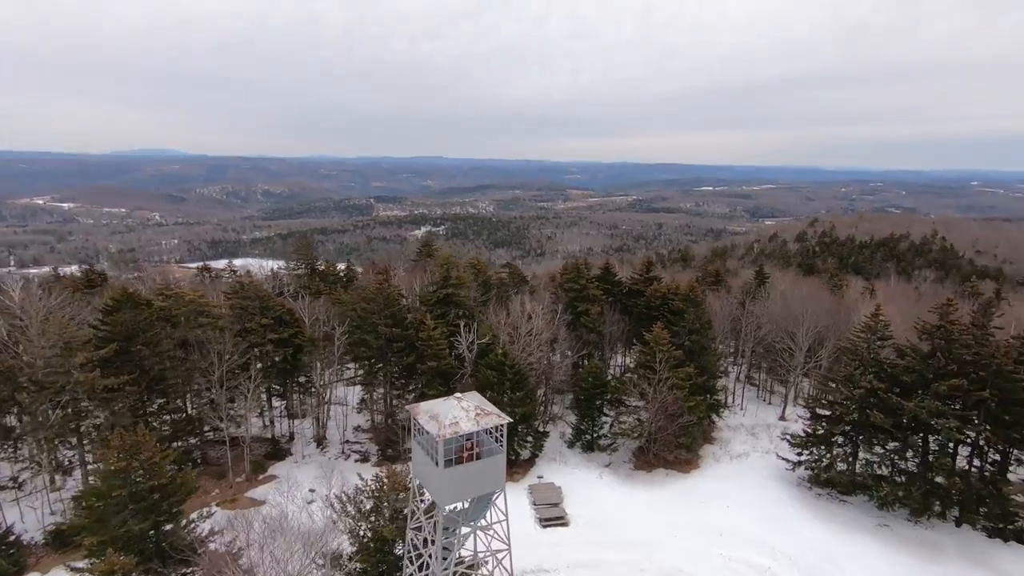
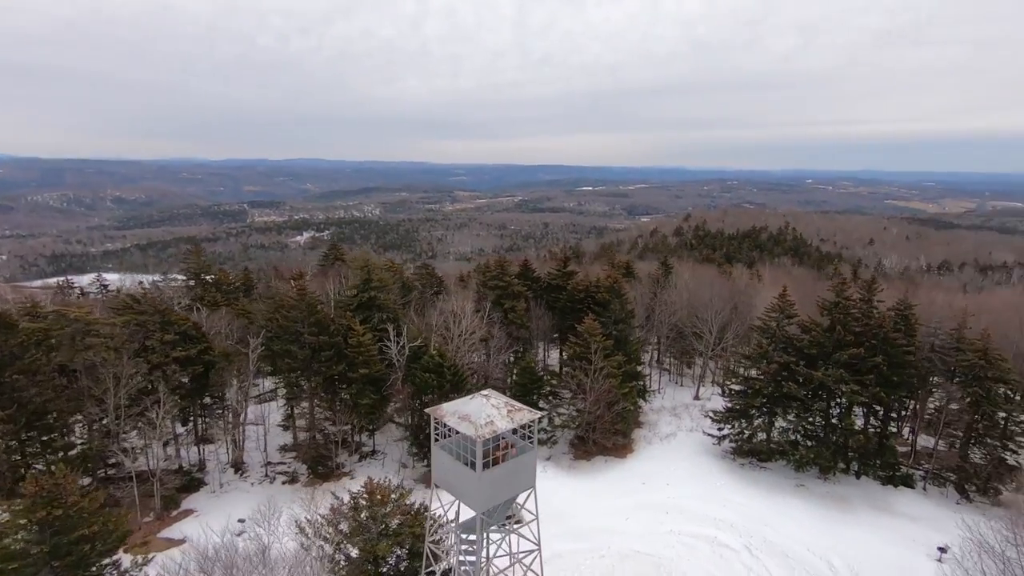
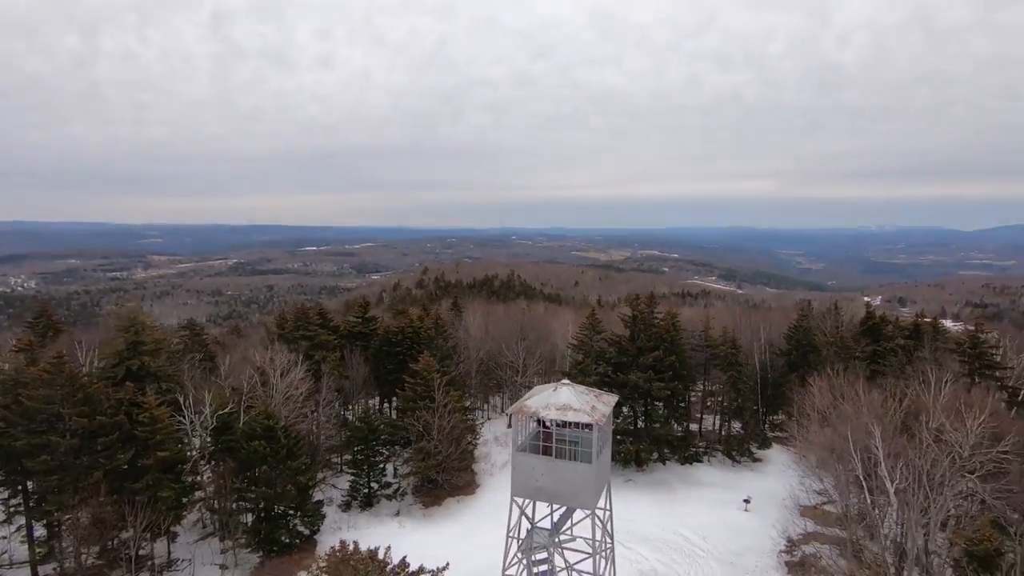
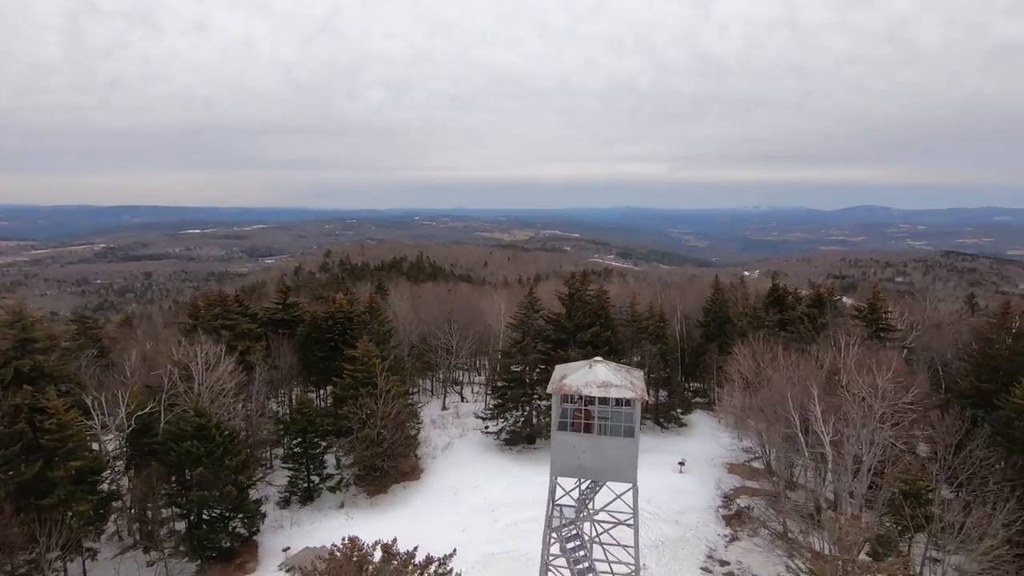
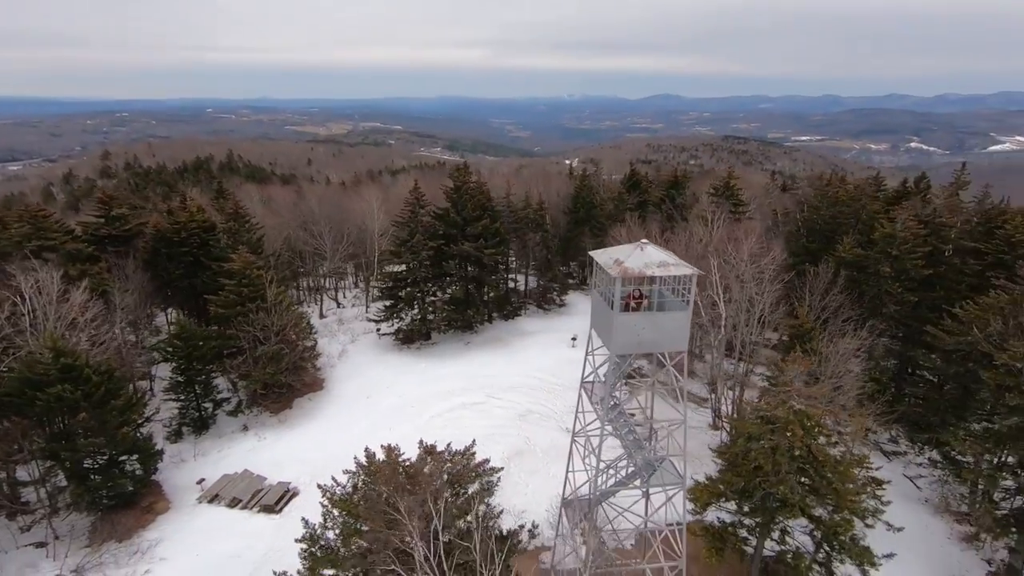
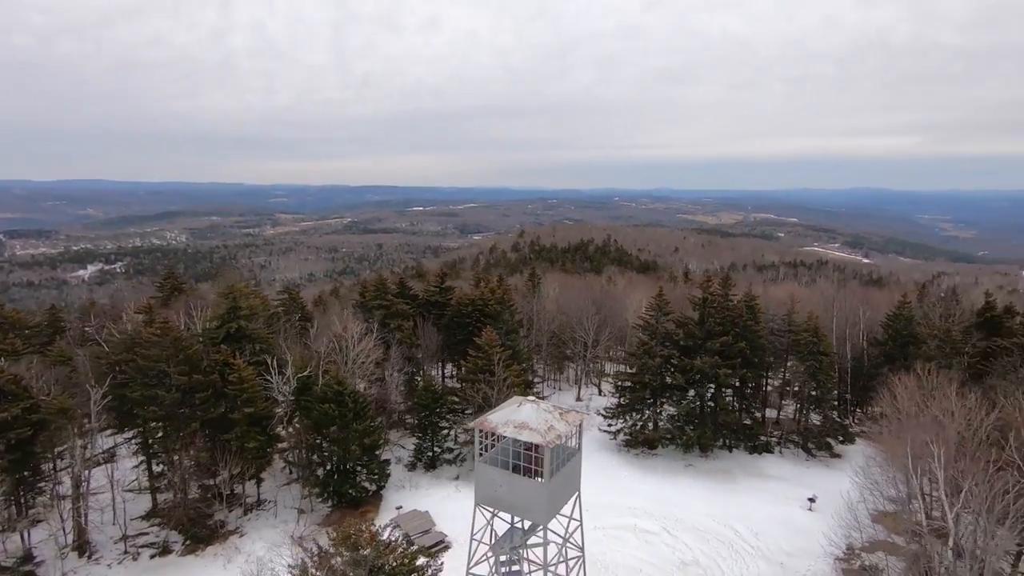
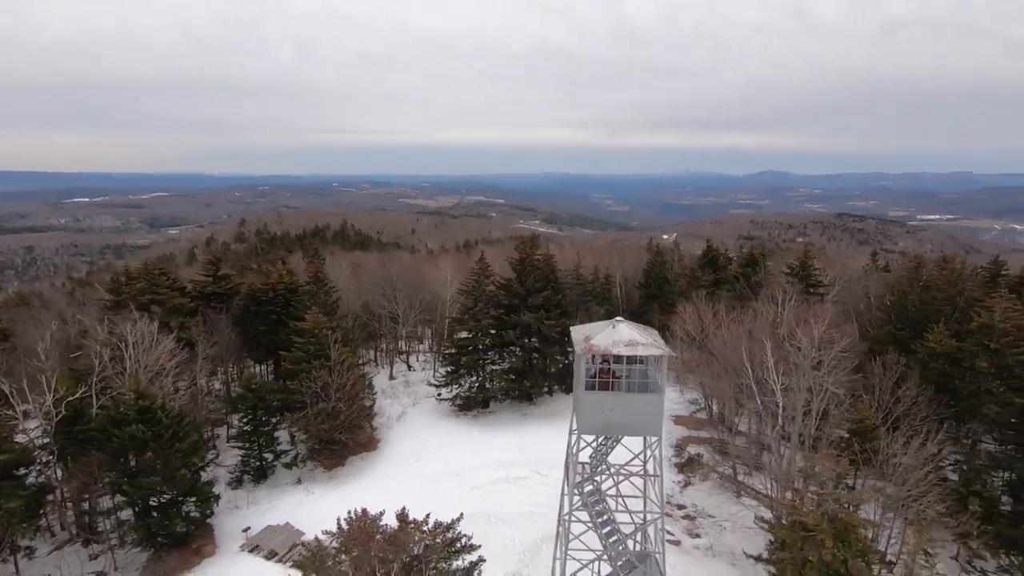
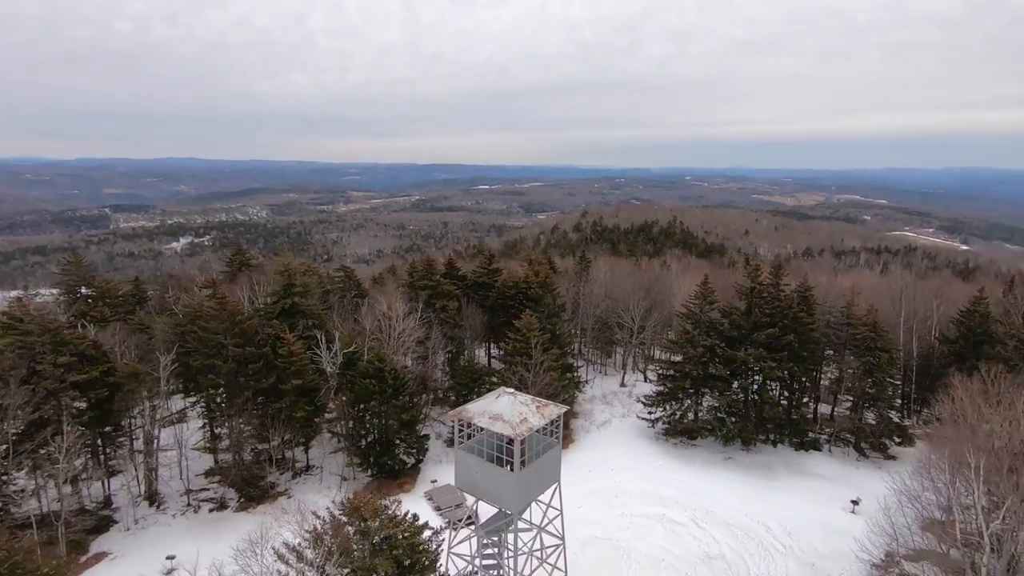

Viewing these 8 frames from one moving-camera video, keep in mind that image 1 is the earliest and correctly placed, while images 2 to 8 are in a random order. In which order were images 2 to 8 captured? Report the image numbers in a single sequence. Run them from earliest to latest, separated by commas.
2, 8, 6, 3, 4, 7, 5
